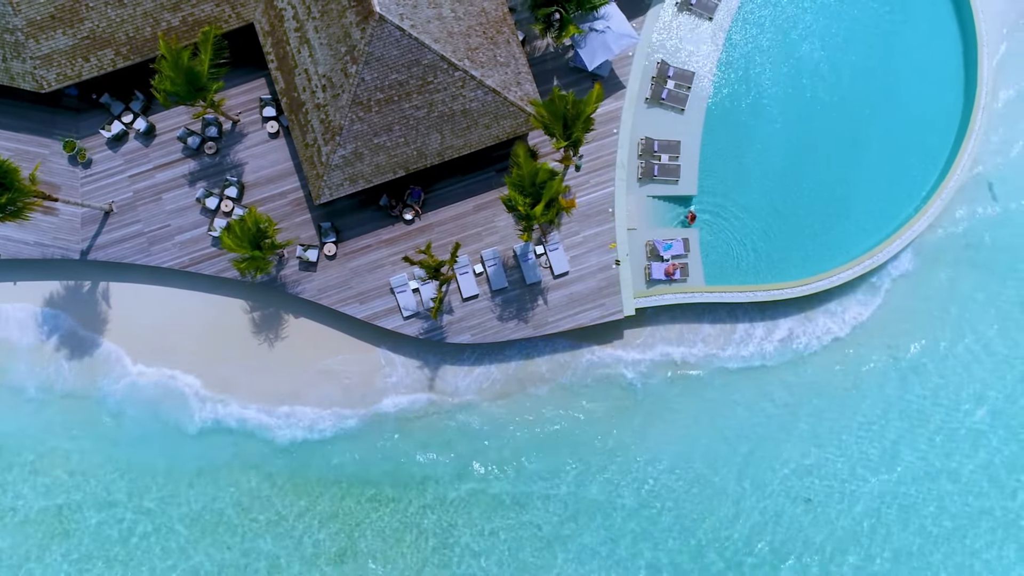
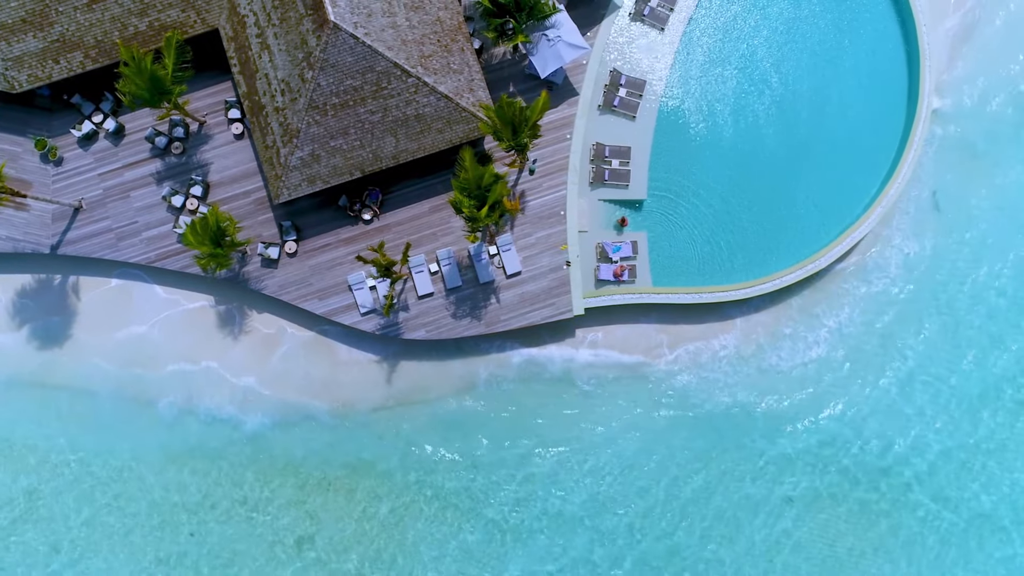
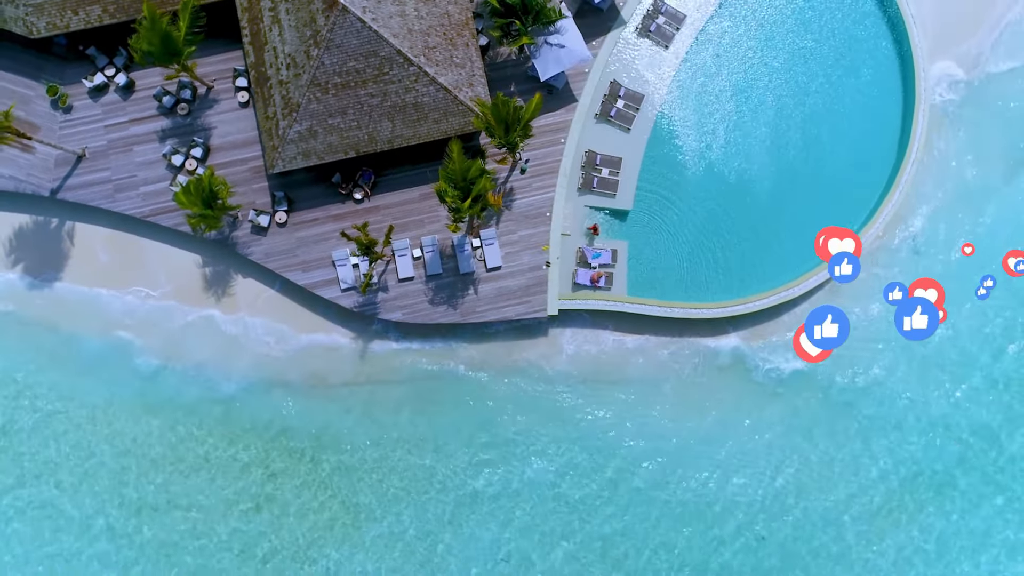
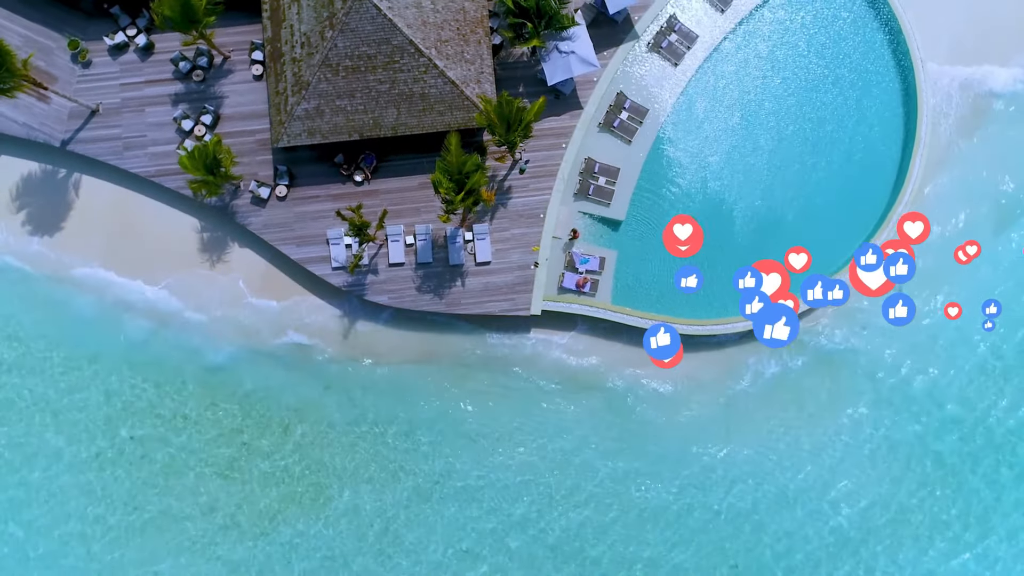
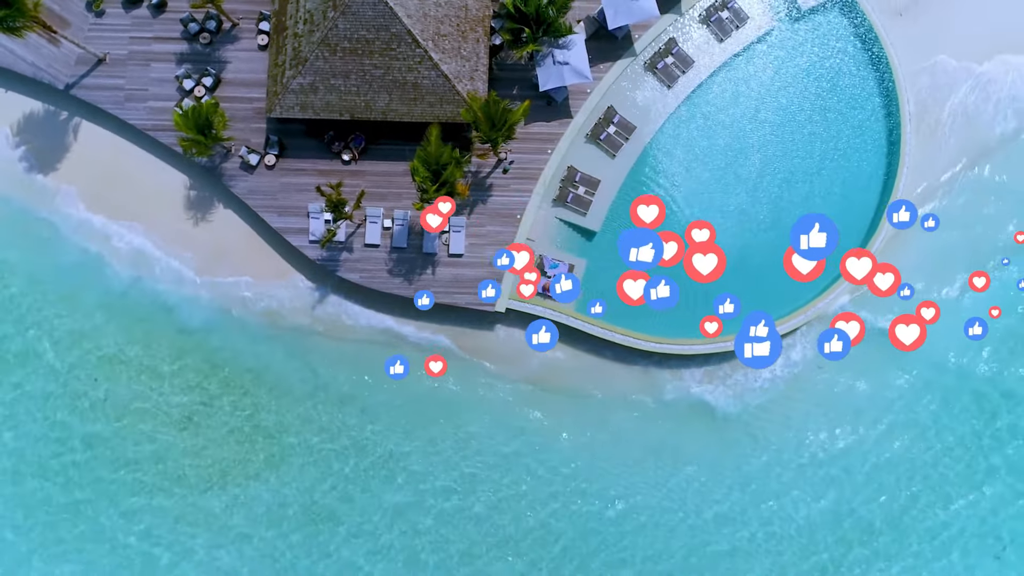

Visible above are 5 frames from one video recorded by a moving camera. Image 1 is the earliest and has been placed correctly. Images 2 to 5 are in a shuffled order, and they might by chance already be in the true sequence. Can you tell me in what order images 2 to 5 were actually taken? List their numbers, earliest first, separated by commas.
2, 3, 4, 5
